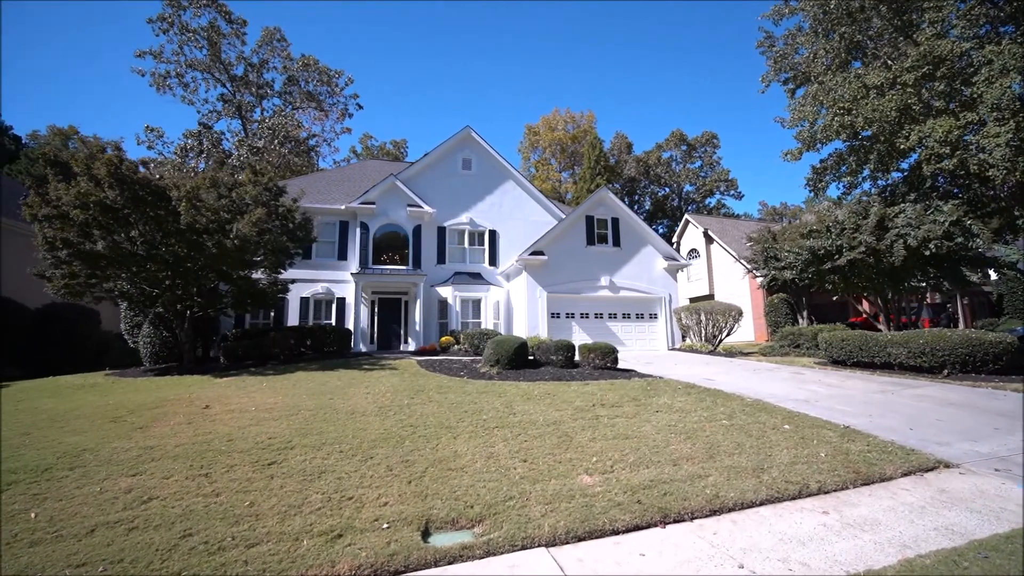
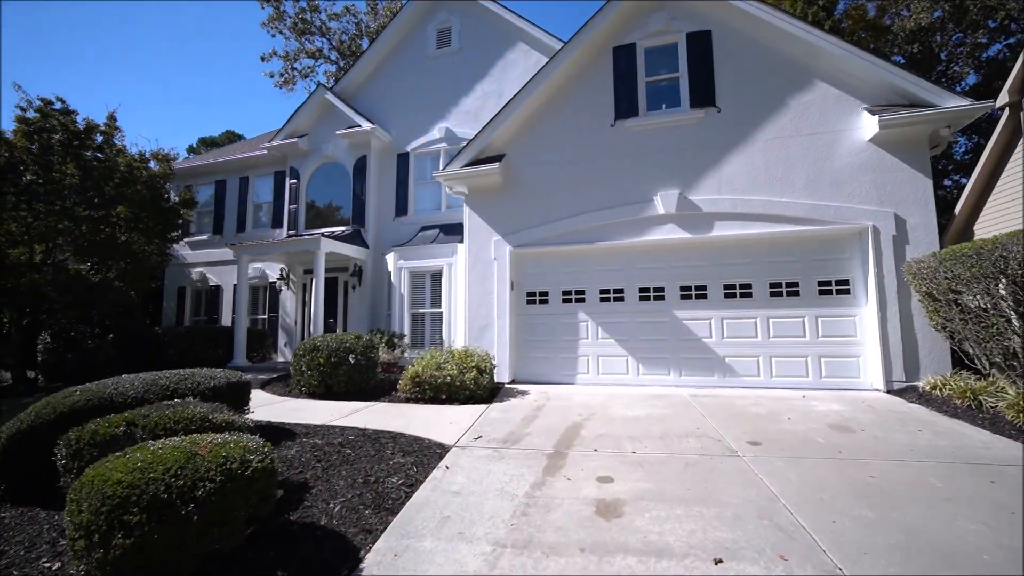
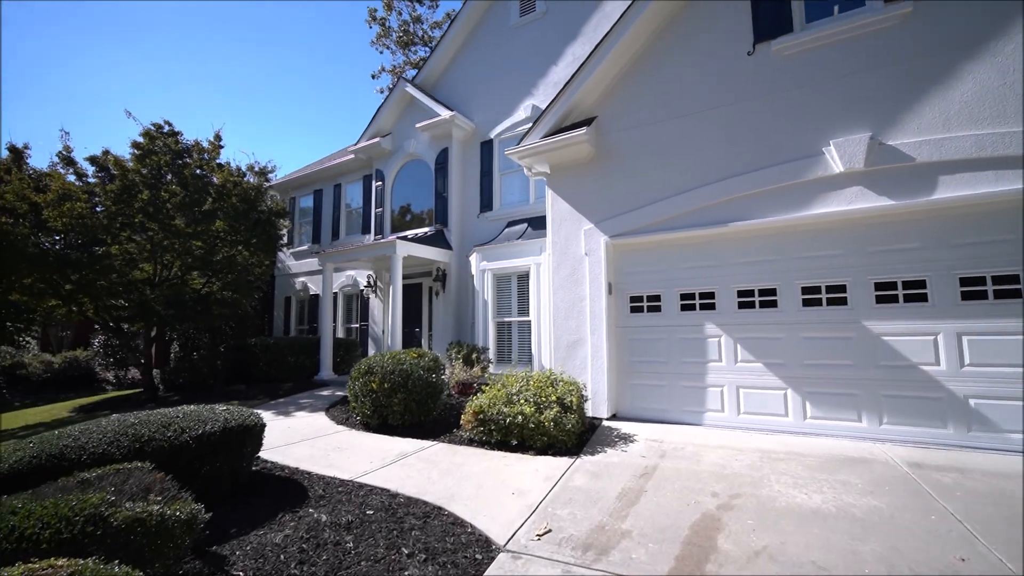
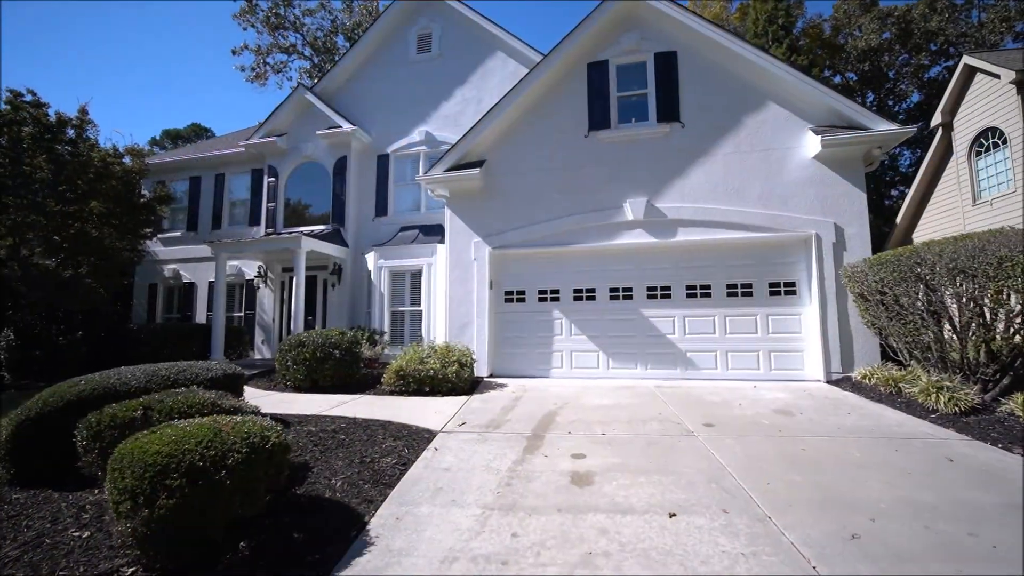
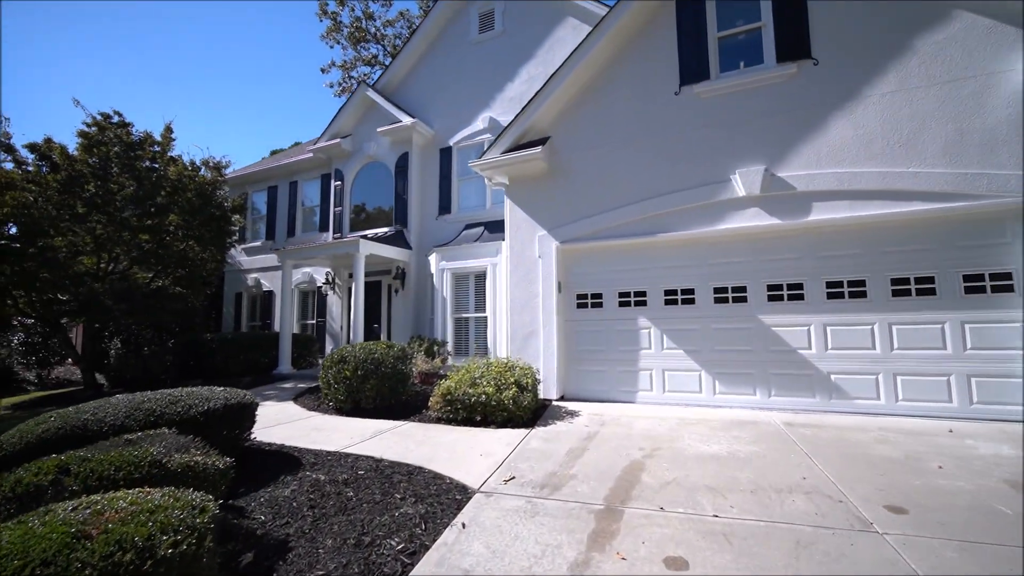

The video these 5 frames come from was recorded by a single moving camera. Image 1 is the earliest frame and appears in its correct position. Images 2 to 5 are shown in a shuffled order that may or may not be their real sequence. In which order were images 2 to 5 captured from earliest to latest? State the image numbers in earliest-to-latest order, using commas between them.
4, 2, 5, 3
